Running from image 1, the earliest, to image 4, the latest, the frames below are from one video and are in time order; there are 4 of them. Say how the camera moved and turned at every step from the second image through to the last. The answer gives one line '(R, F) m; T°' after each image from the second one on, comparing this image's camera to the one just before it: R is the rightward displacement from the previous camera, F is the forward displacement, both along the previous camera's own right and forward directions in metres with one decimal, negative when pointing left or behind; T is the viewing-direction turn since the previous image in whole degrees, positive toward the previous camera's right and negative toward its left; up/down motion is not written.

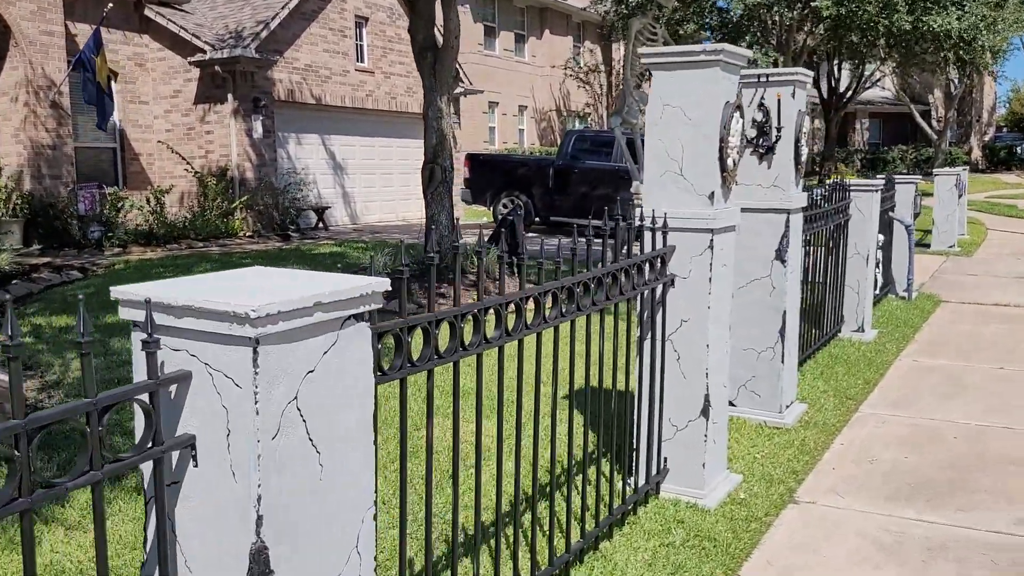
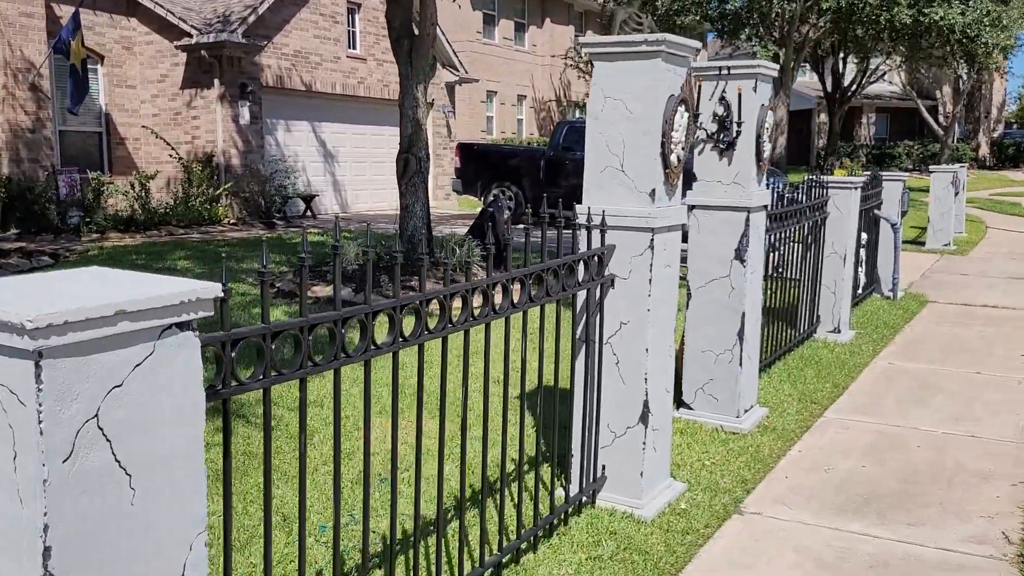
(+0.3, +0.2) m; 0°
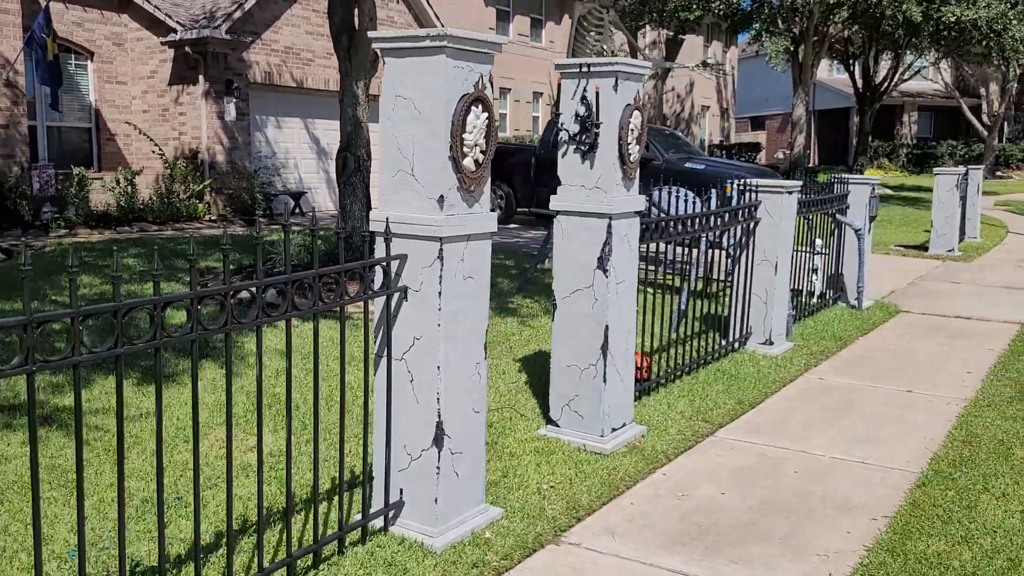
(+1.0, +0.3) m; -3°
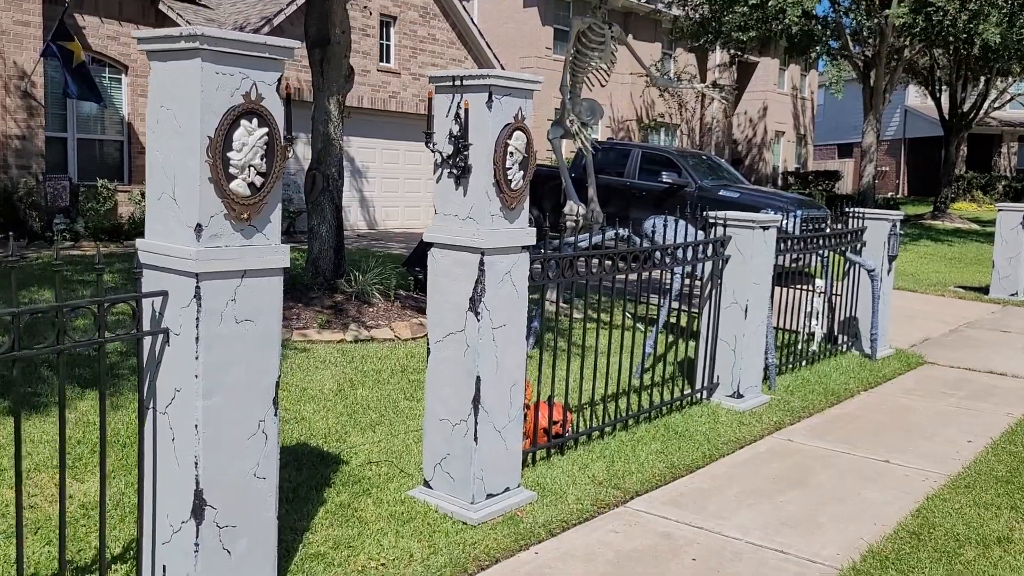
(+1.0, +0.6) m; -6°
